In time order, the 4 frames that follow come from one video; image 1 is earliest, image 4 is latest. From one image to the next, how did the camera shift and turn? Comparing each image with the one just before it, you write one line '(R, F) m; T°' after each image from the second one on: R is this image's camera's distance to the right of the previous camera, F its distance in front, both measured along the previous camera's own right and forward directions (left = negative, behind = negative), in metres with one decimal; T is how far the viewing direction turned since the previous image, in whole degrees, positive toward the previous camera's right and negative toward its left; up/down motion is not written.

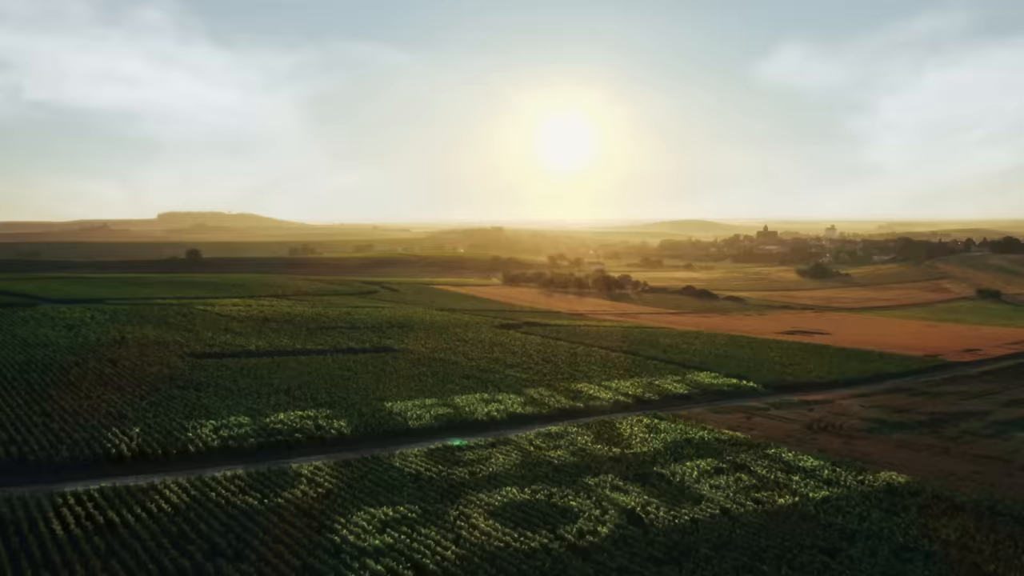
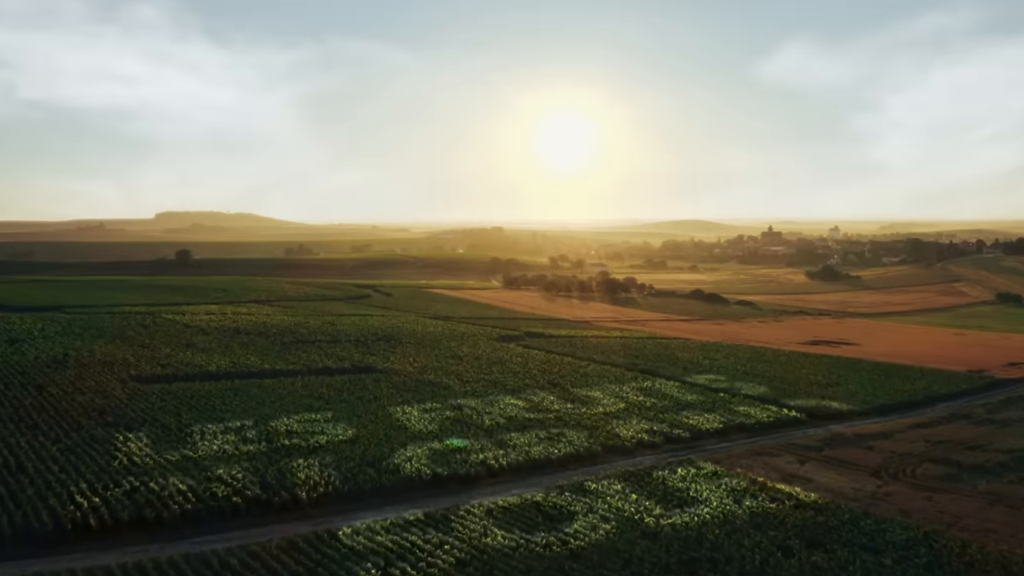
(0.0, +6.9) m; 0°
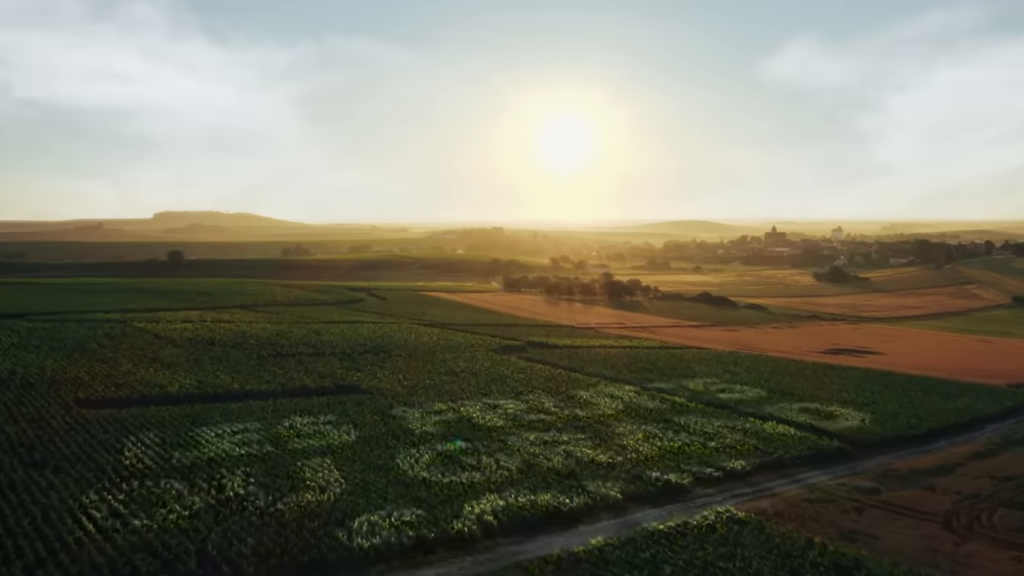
(-0.1, +5.1) m; 0°
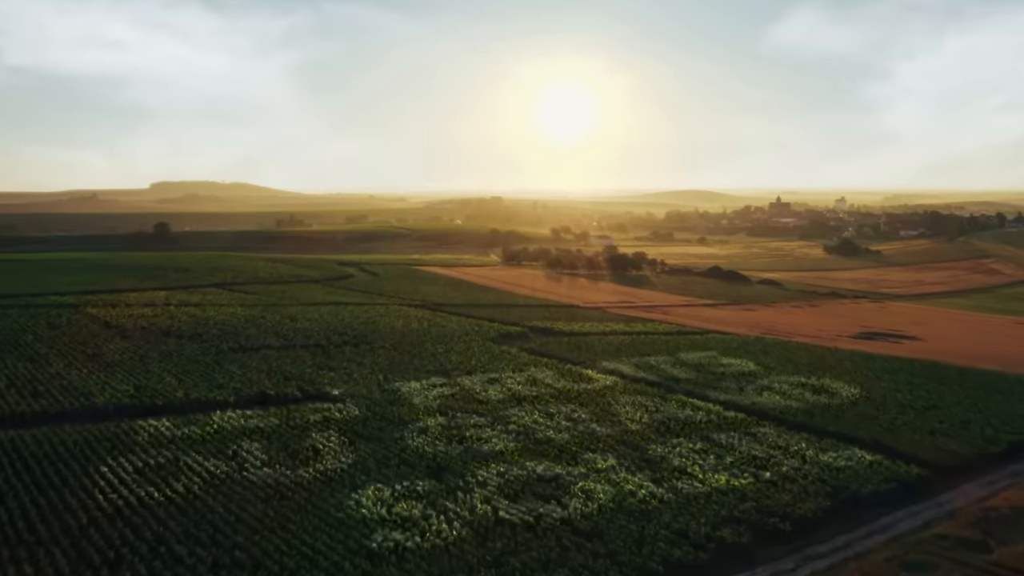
(-0.1, +7.0) m; 0°
